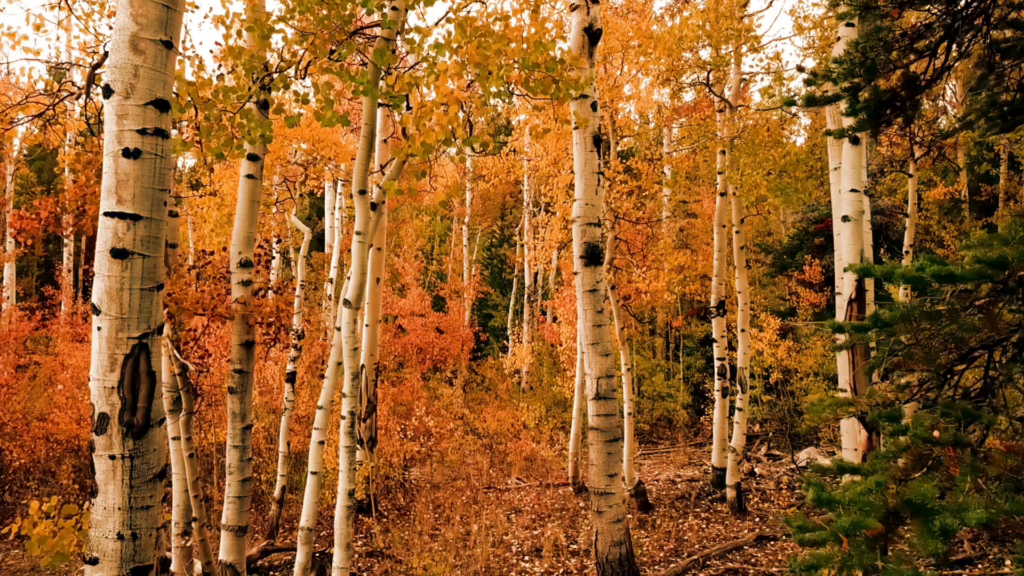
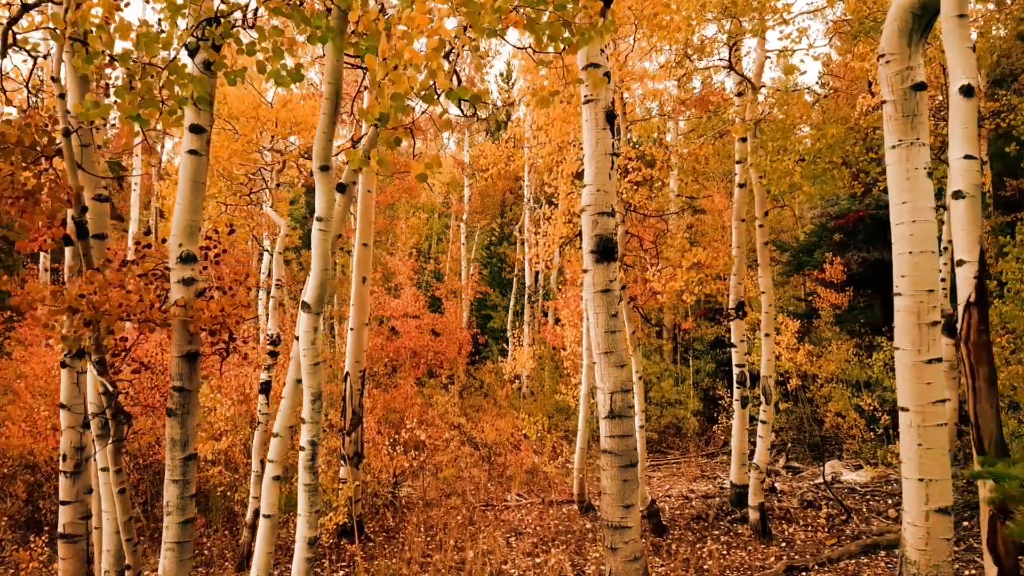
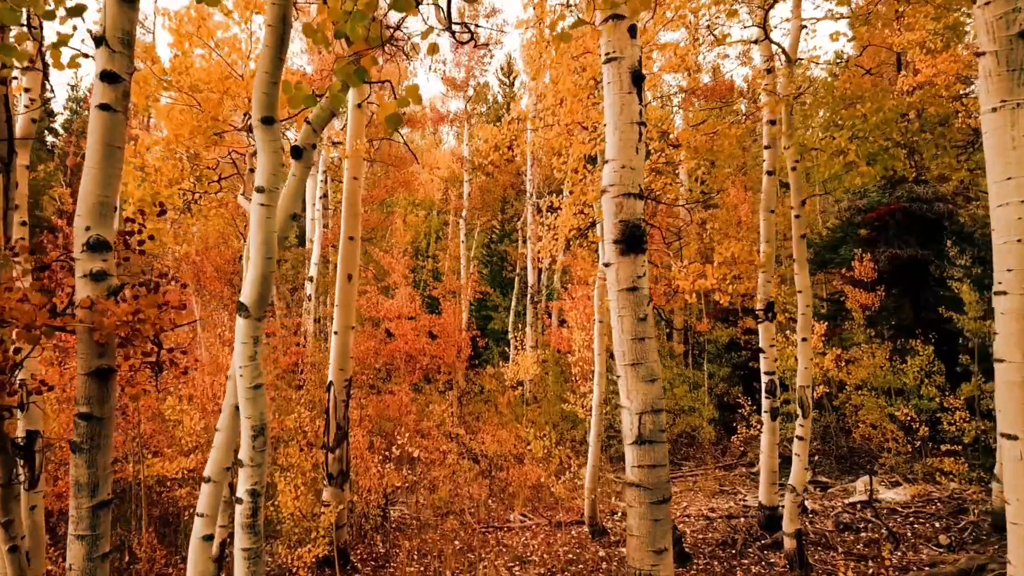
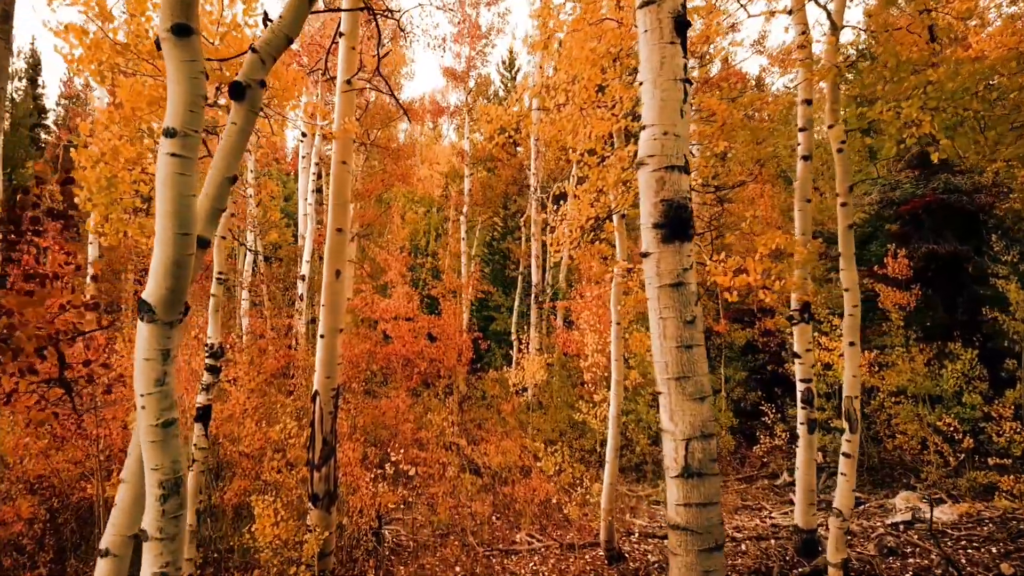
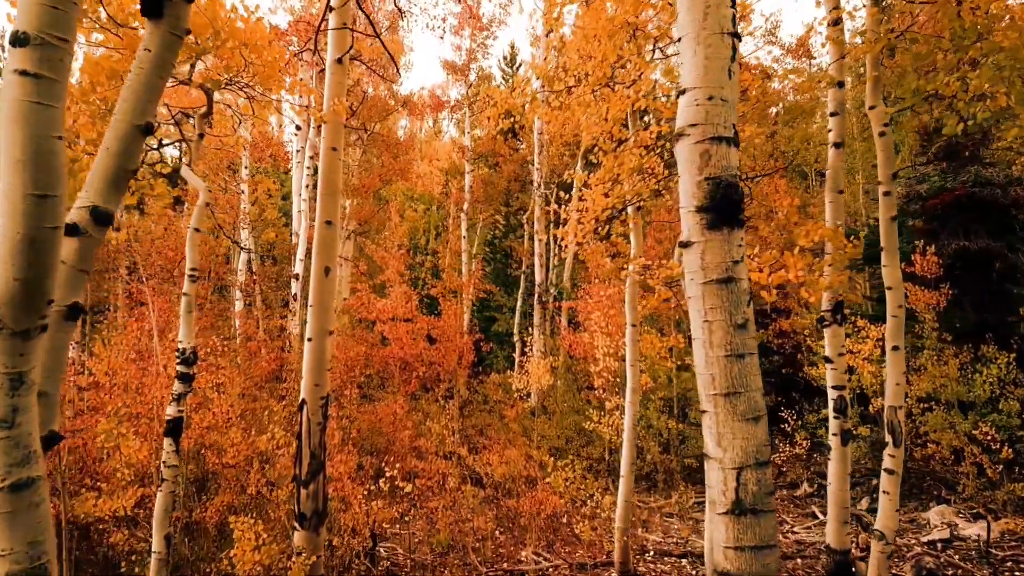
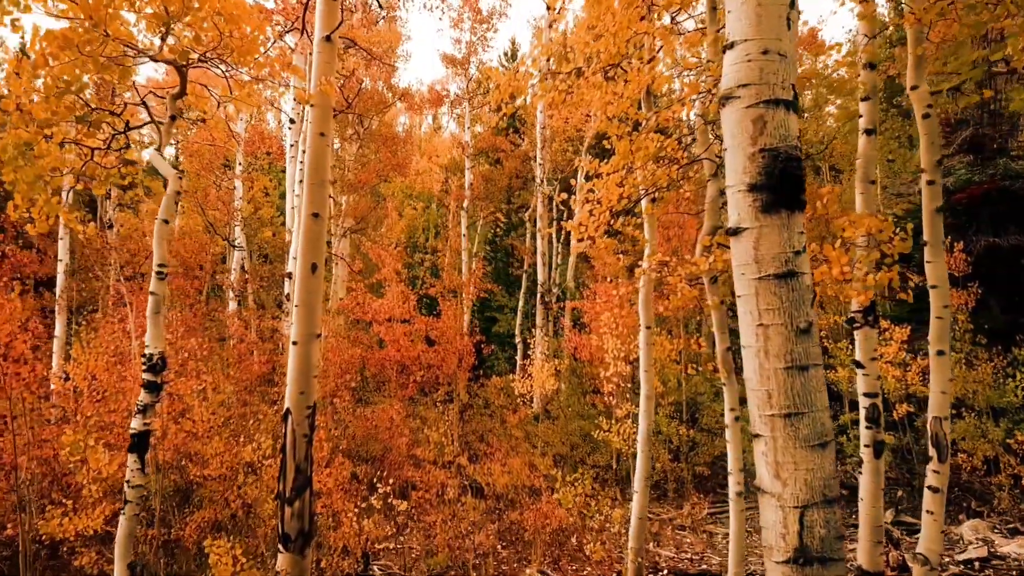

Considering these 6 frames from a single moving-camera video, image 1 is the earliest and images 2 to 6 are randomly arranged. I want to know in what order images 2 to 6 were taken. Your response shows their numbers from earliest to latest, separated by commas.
2, 3, 4, 5, 6
